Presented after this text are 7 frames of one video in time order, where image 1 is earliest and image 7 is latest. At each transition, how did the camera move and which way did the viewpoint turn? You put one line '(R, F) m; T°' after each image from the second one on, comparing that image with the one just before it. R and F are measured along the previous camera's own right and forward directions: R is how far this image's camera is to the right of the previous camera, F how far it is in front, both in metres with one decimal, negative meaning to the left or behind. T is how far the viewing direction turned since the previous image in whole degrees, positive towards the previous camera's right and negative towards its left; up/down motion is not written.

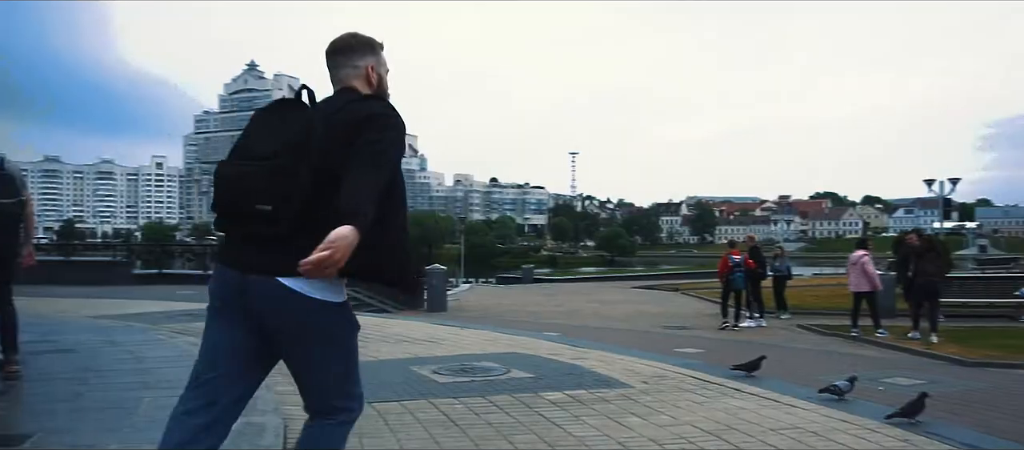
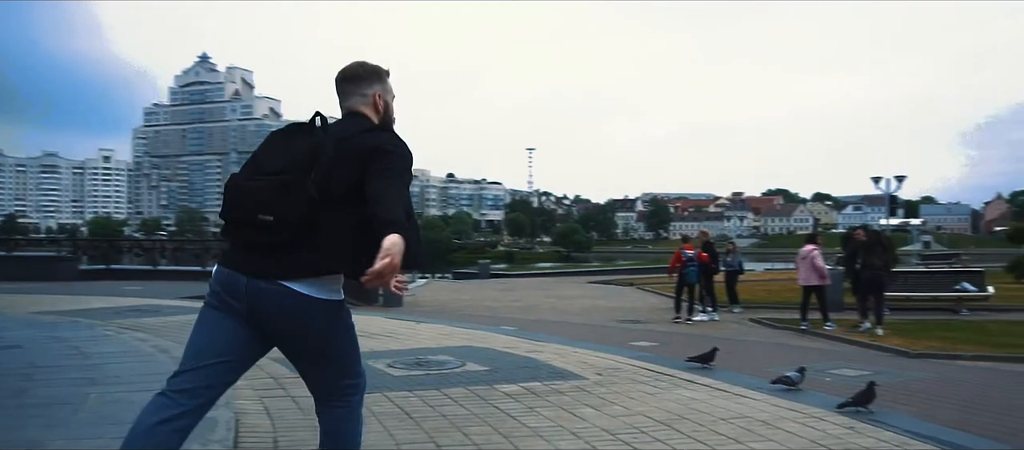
(0.0, 0.0) m; +3°
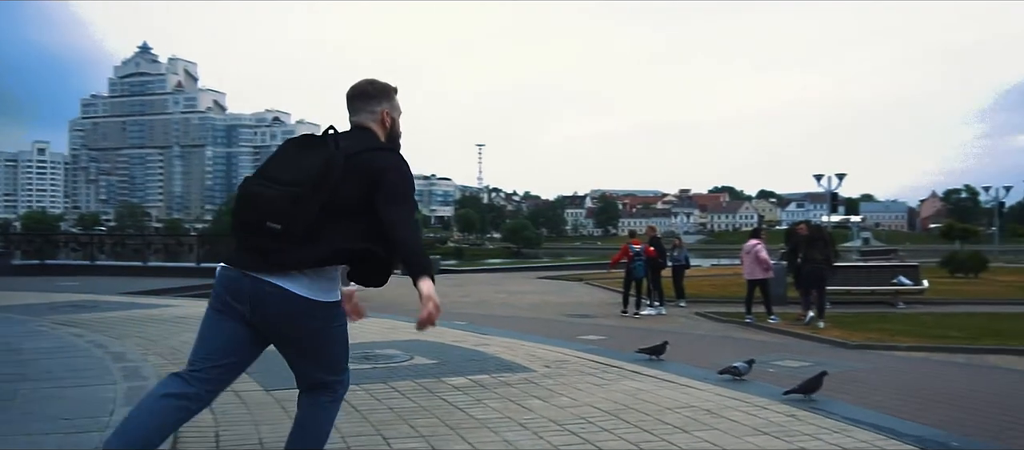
(0.0, 0.0) m; +3°
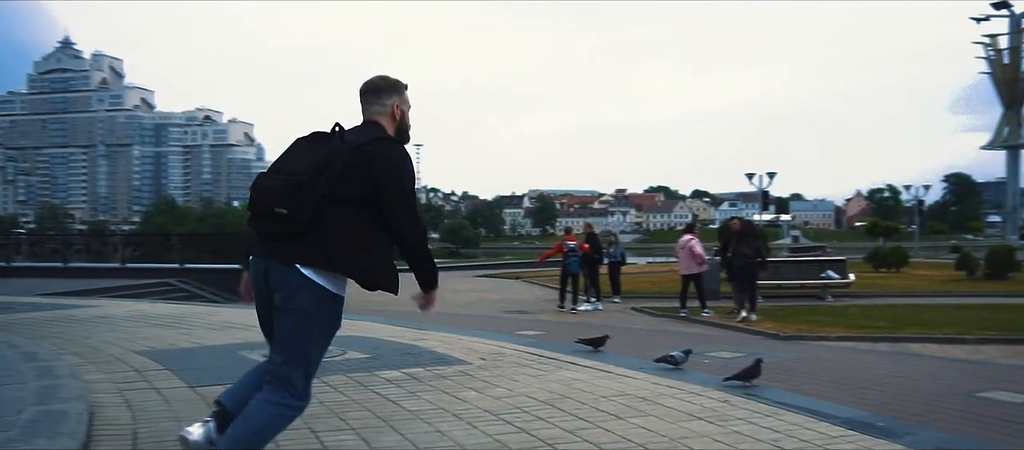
(0.0, +0.1) m; +4°
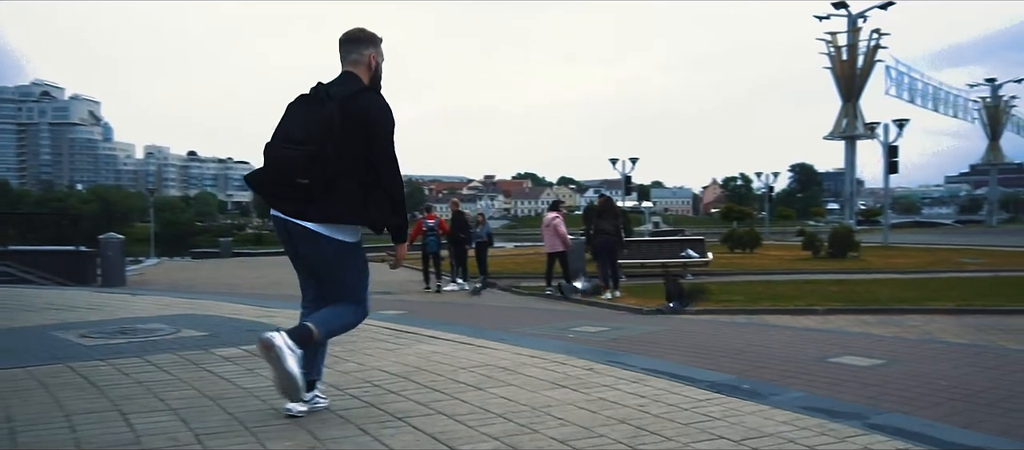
(+0.1, +0.4) m; +9°
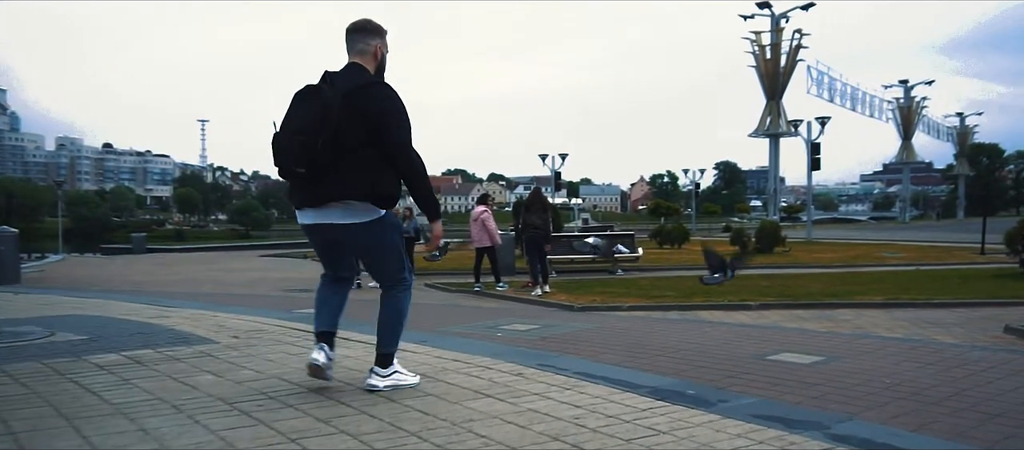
(+0.1, +0.6) m; +5°
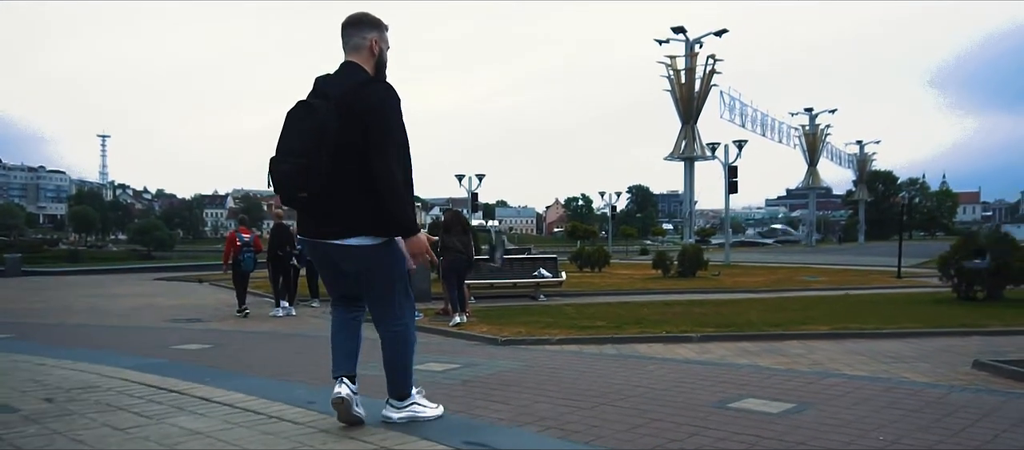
(0.0, +1.4) m; +6°
